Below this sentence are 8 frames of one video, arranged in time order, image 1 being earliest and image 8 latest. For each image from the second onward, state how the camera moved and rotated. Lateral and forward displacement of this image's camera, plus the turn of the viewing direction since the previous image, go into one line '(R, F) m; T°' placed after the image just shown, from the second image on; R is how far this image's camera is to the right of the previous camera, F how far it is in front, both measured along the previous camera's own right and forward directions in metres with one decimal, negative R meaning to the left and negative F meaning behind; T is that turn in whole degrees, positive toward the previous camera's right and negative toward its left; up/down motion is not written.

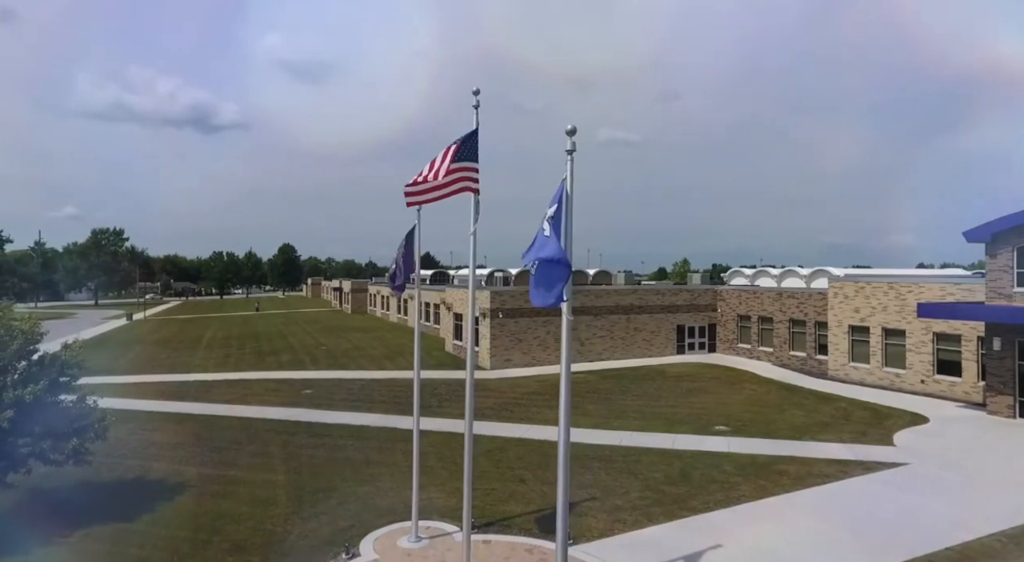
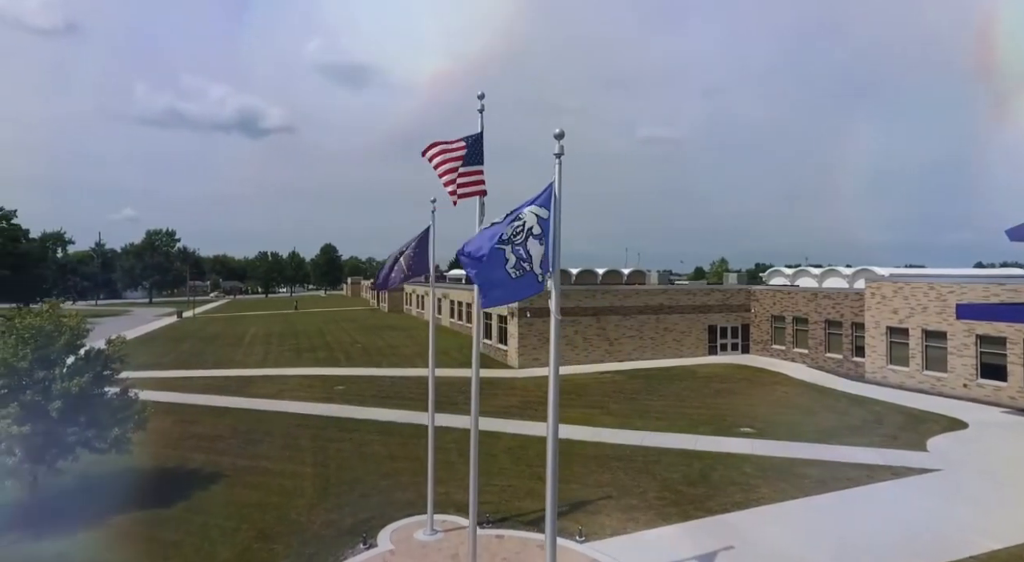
(+0.6, -0.2) m; -4°
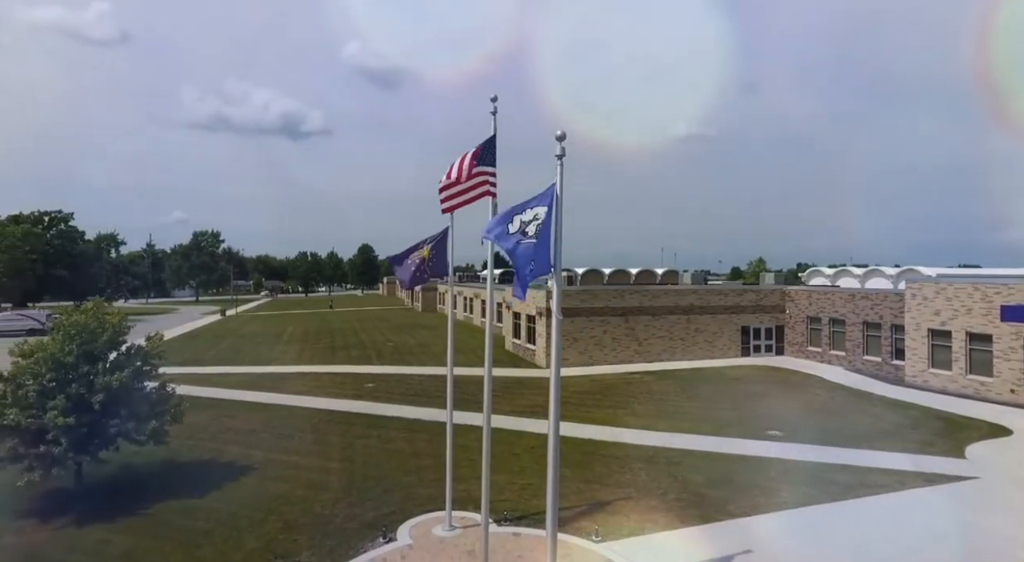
(+0.5, -0.1) m; -4°
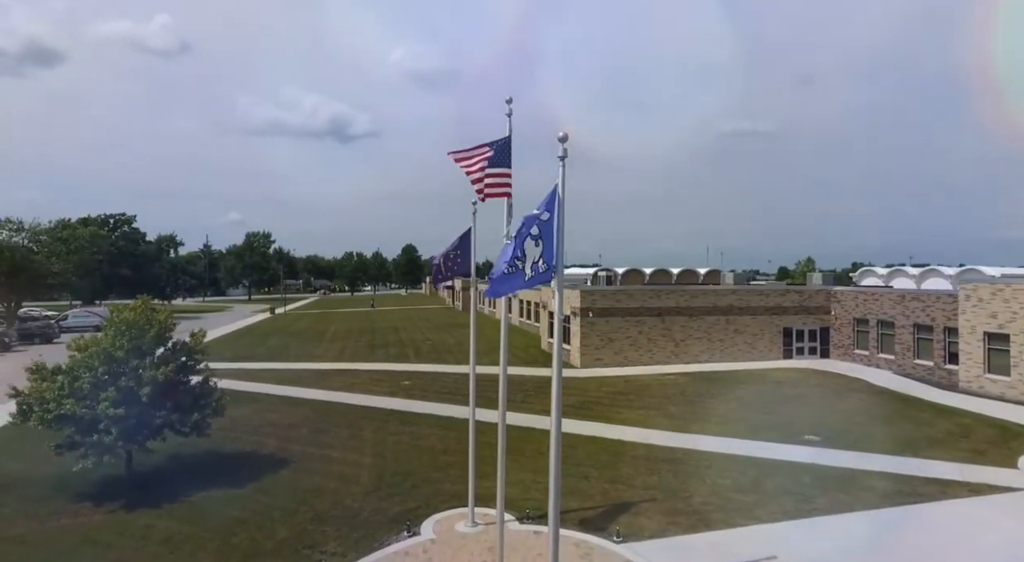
(+0.6, -0.1) m; -4°
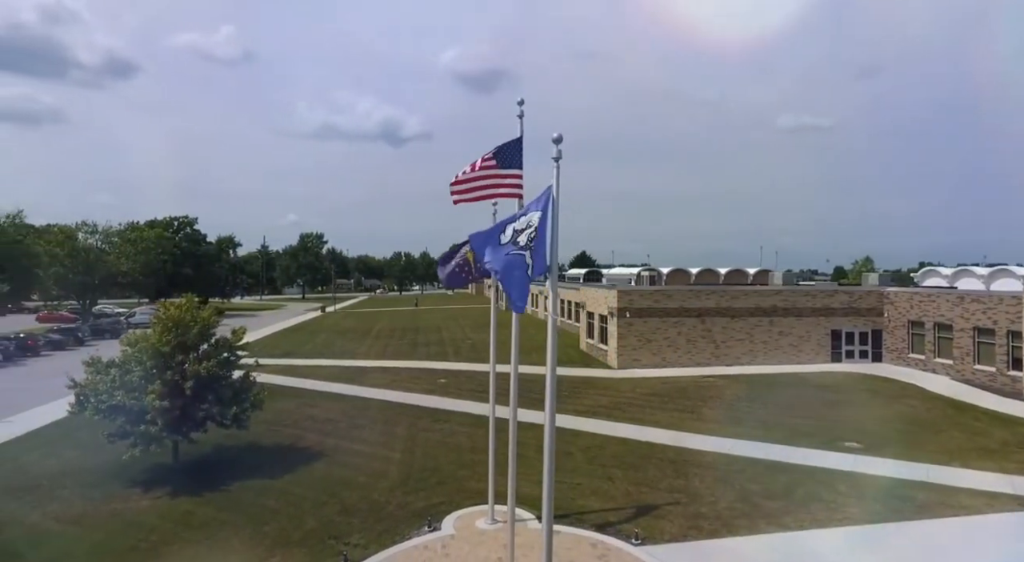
(+0.7, -0.1) m; -5°
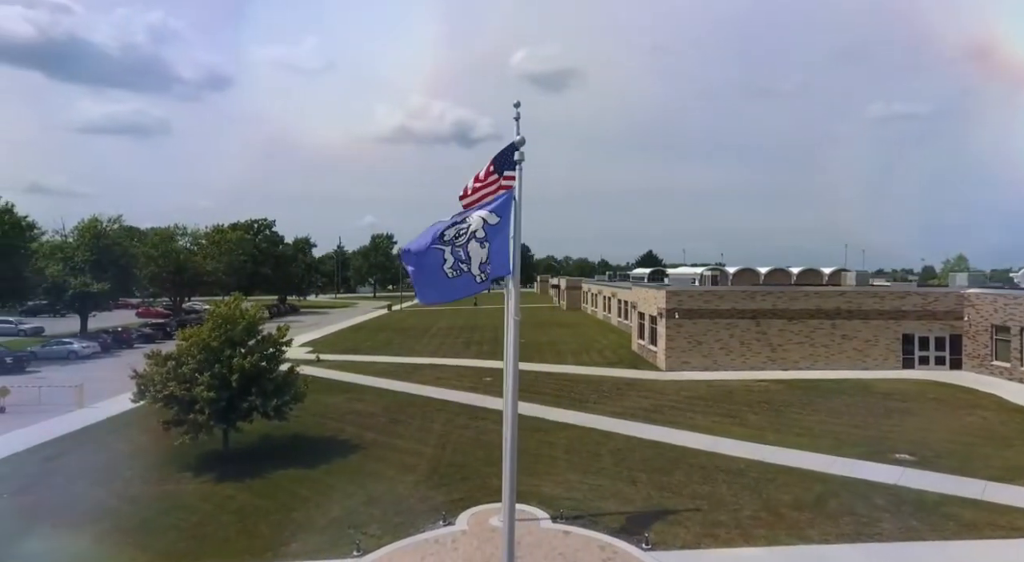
(+1.5, 0.0) m; -8°
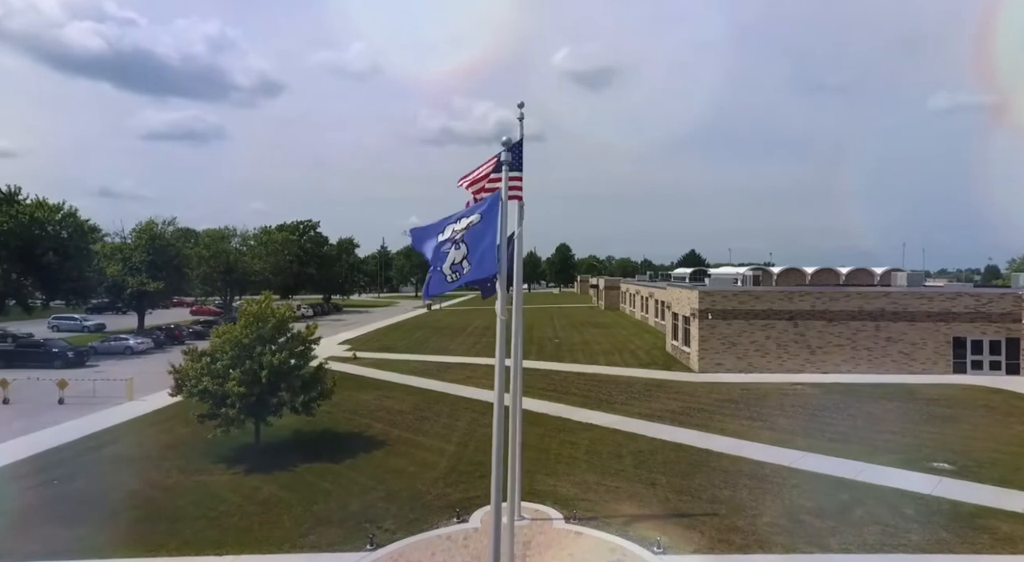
(+0.8, 0.0) m; -5°
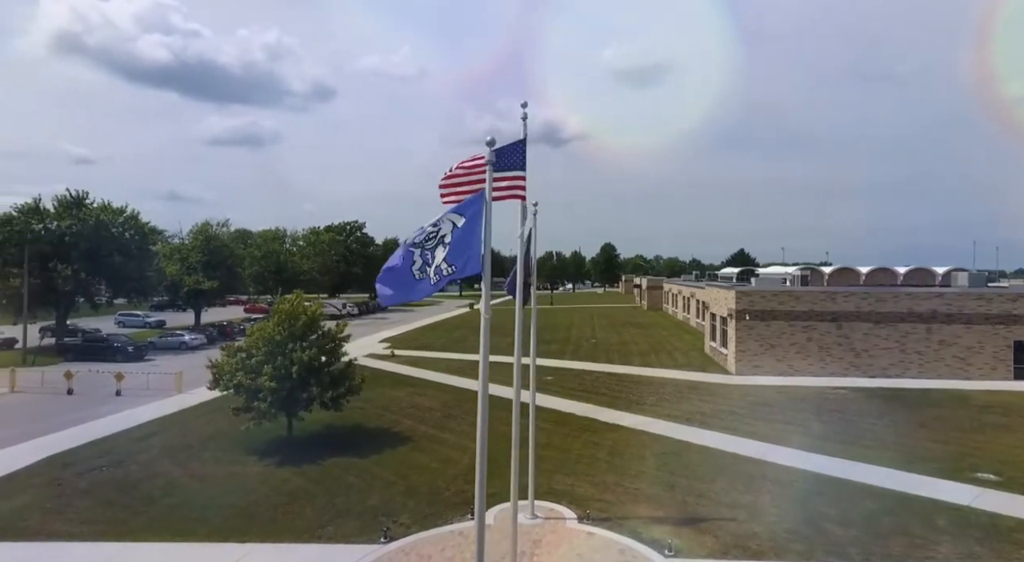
(+0.9, +0.1) m; -5°
